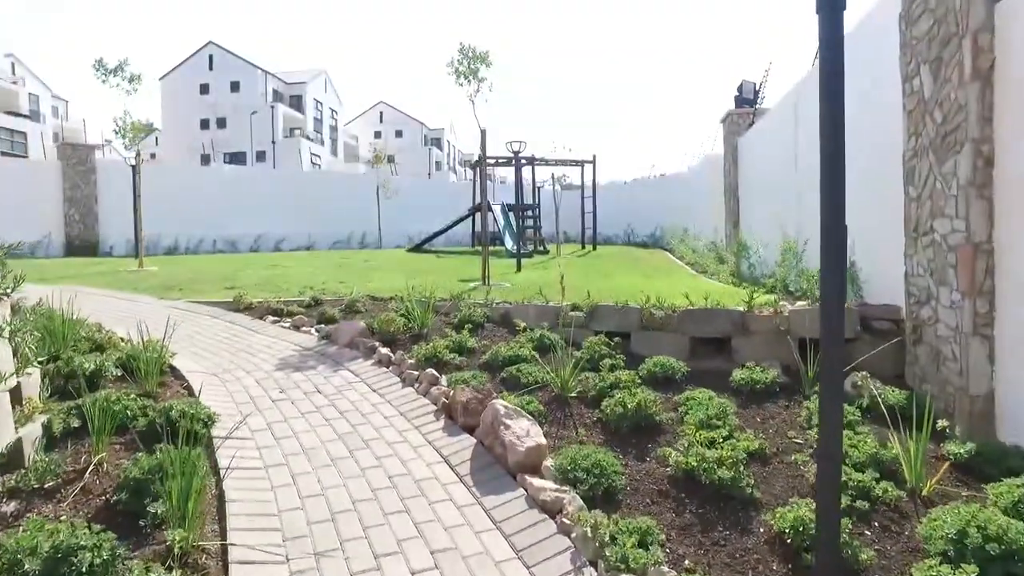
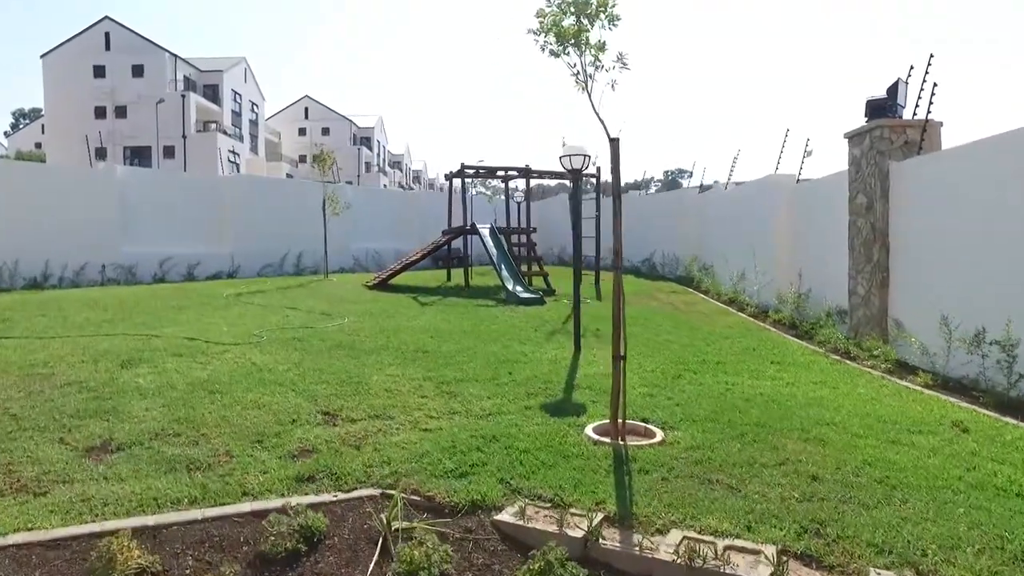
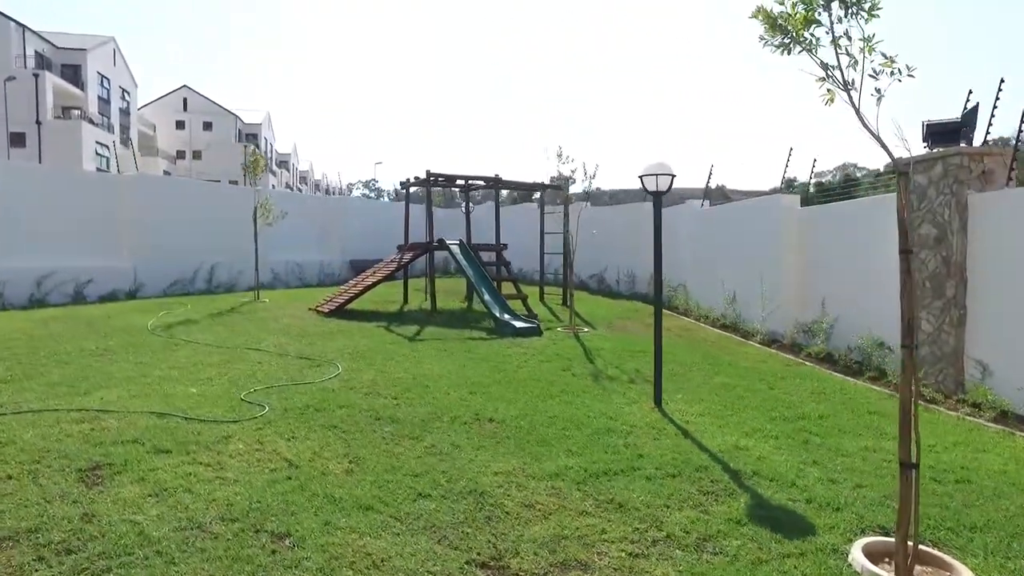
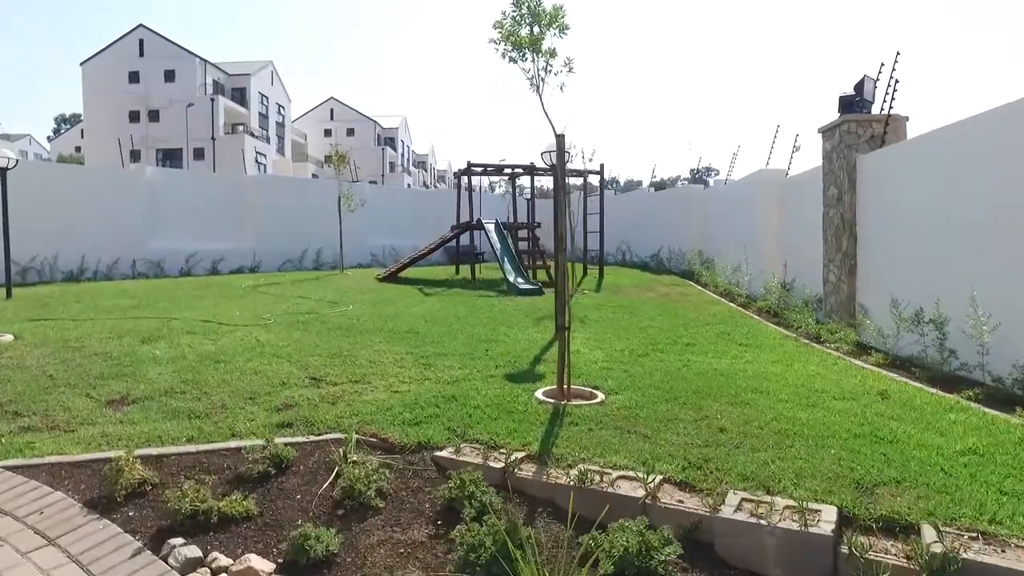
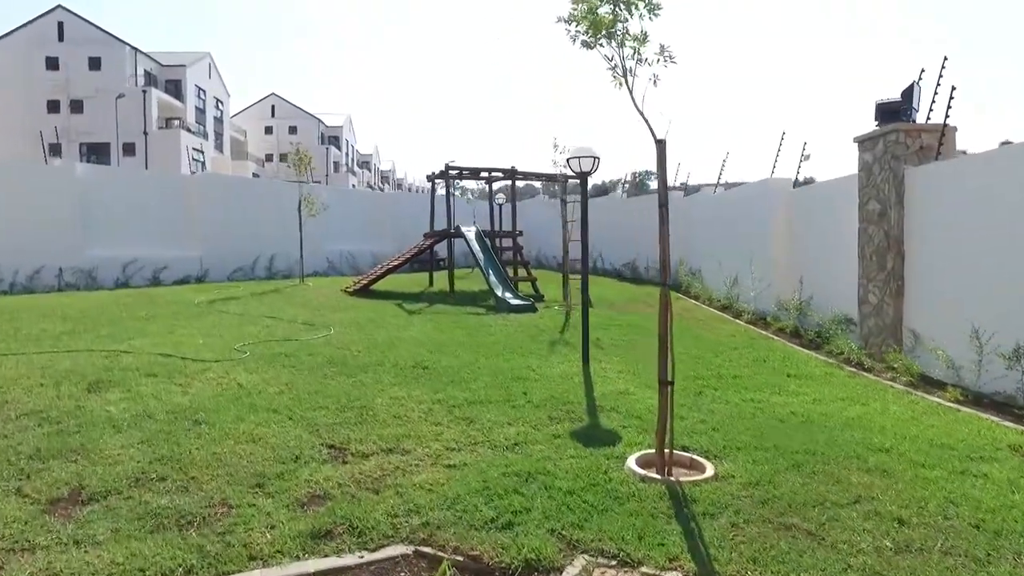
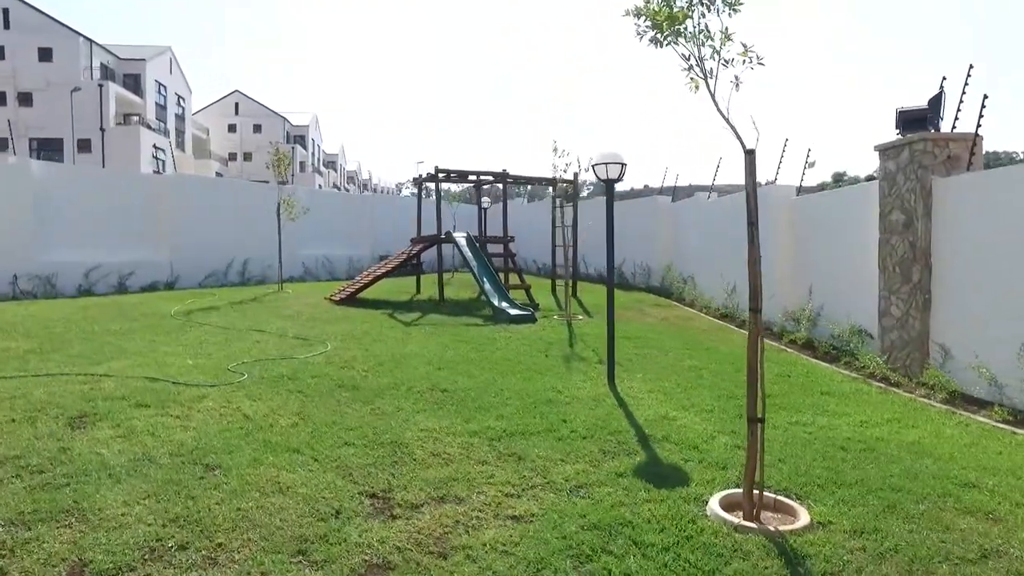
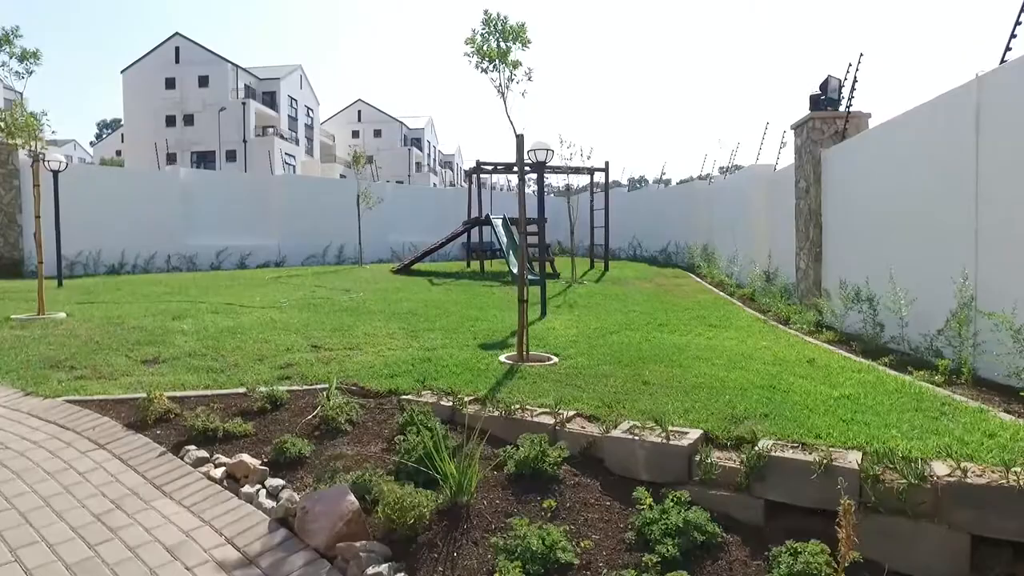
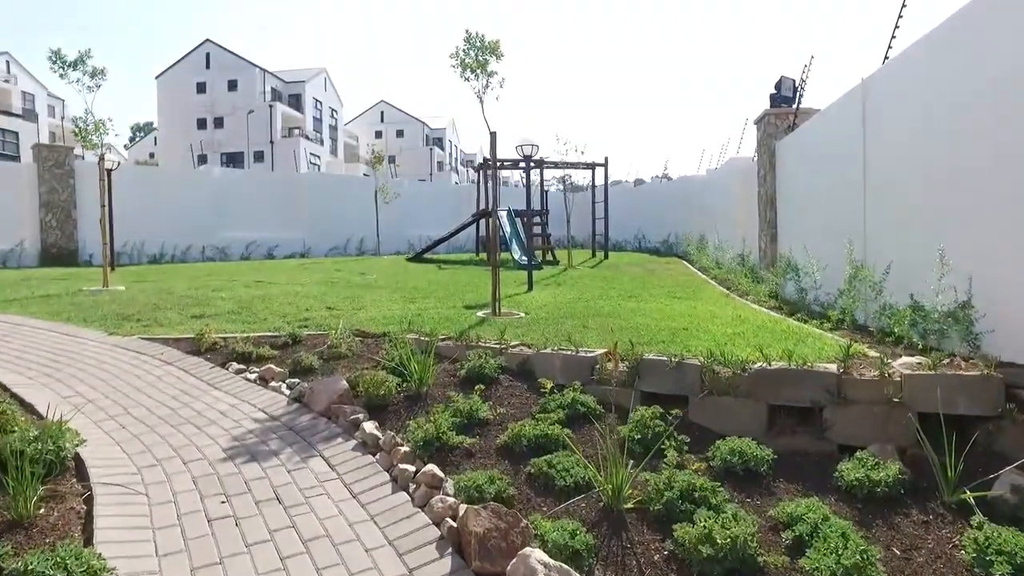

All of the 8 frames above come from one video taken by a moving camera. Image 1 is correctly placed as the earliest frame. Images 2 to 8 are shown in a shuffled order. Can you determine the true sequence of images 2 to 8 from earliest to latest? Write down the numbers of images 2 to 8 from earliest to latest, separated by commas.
8, 7, 4, 2, 5, 6, 3
